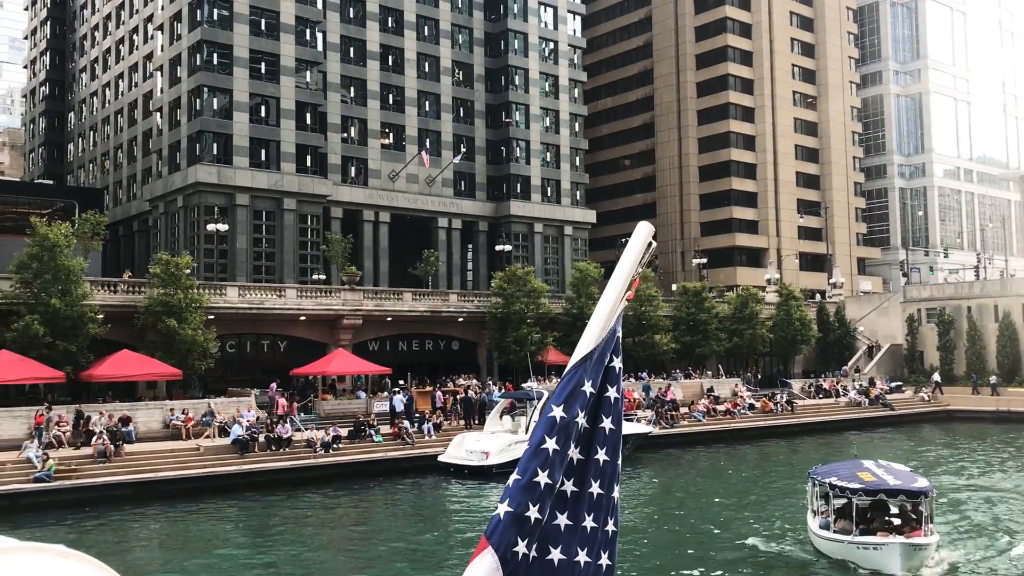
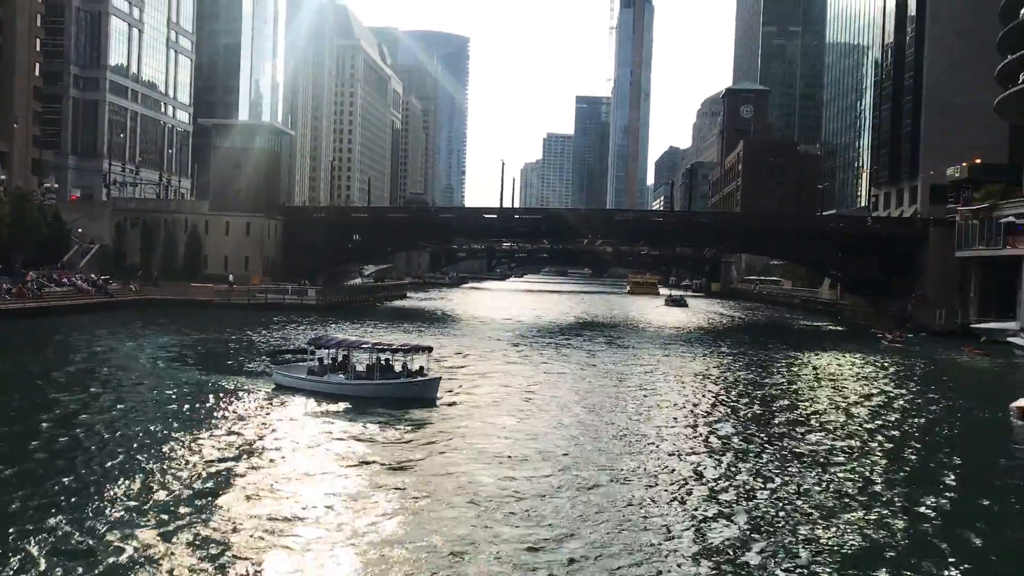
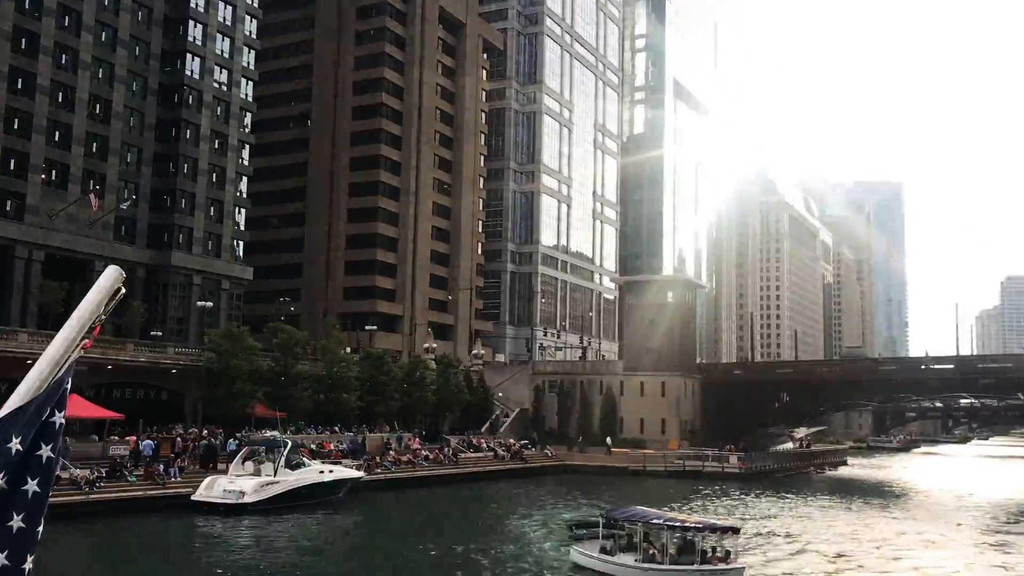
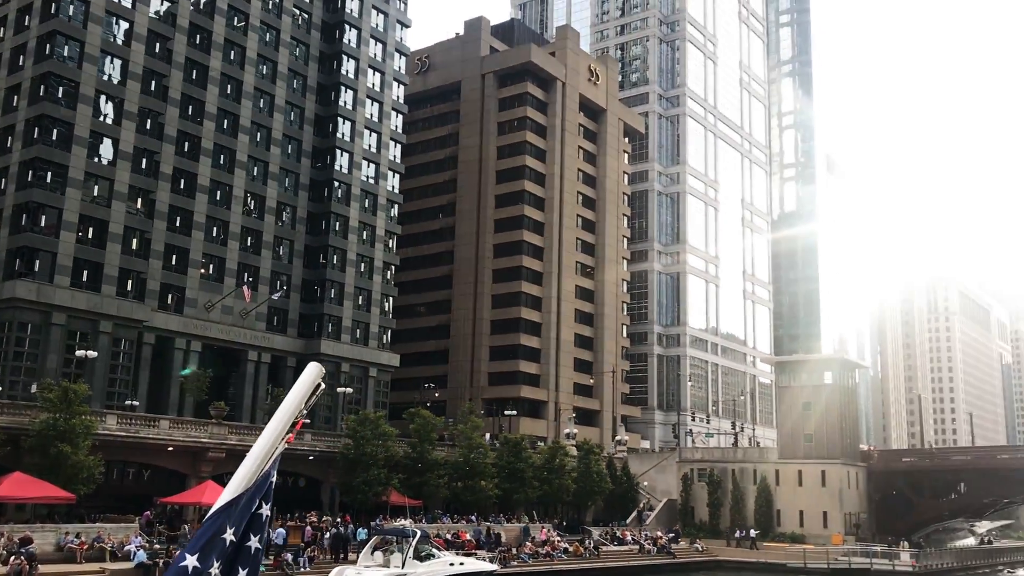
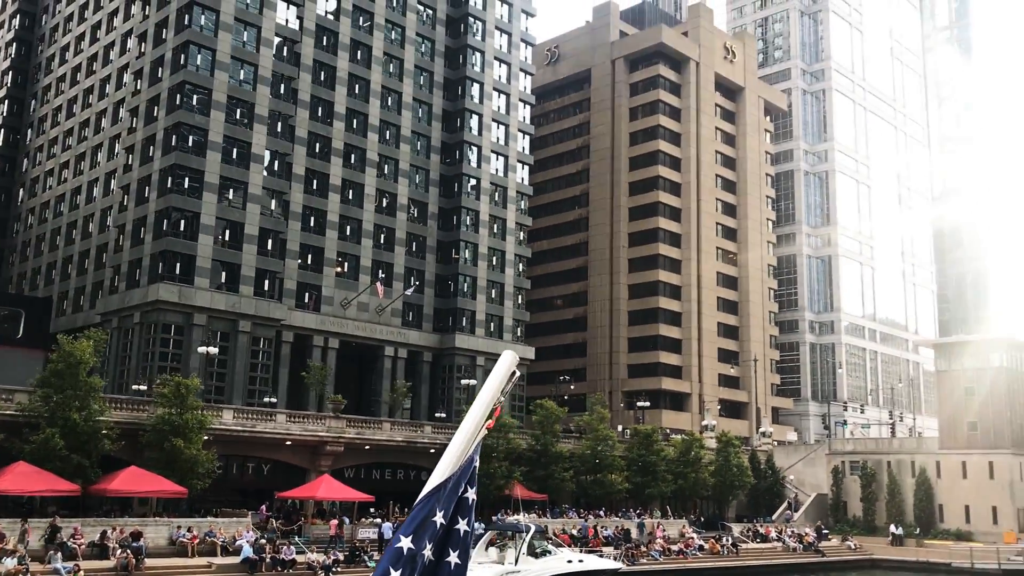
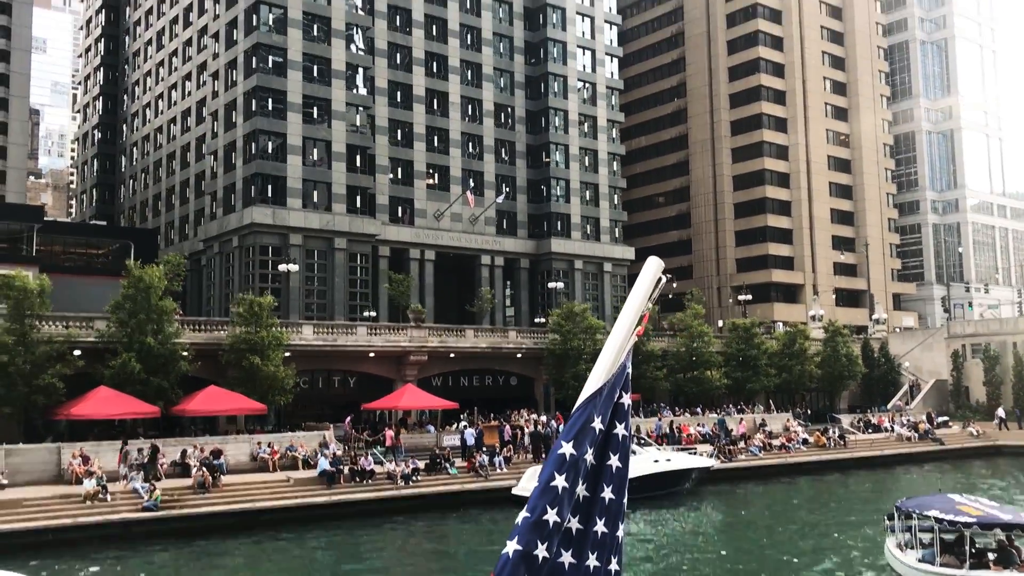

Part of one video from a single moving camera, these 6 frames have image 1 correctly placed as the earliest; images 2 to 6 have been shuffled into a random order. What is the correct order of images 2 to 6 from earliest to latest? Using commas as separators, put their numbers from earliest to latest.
6, 5, 4, 3, 2
